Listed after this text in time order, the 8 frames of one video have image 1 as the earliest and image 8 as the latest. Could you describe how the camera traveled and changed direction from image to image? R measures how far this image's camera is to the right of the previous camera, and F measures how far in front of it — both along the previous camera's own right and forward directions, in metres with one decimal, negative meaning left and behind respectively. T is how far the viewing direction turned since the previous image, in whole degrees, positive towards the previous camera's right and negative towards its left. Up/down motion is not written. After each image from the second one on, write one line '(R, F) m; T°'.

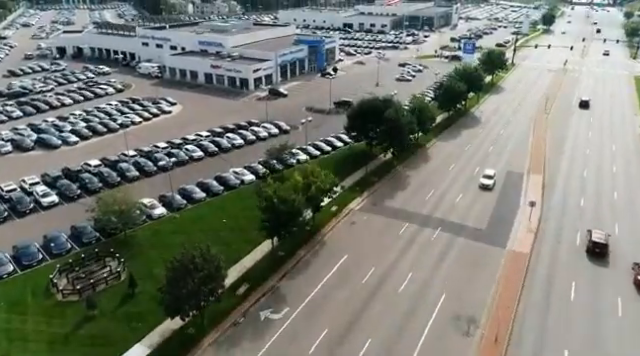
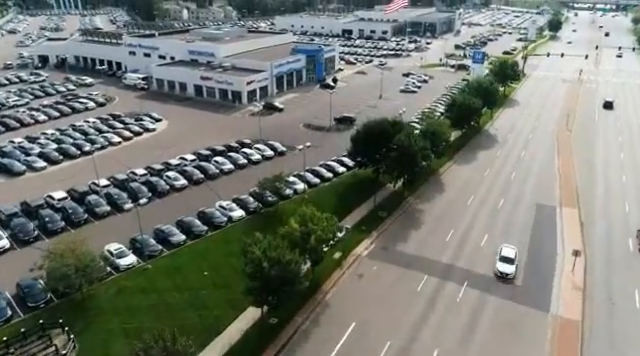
(-0.1, +5.9) m; 0°
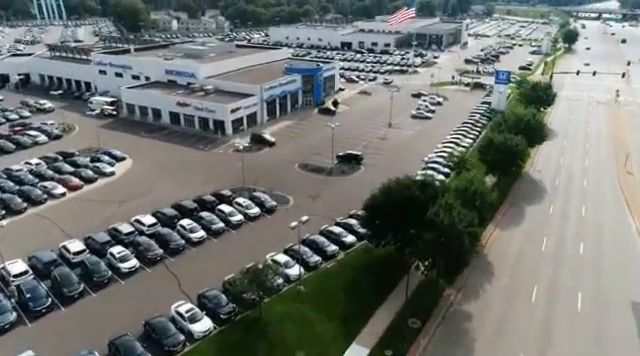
(-0.2, +11.4) m; 0°
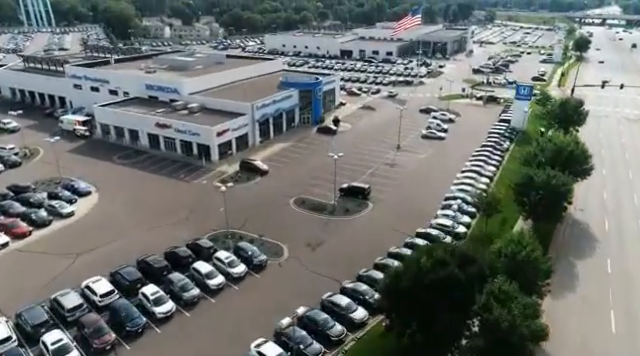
(-0.2, +7.5) m; 0°
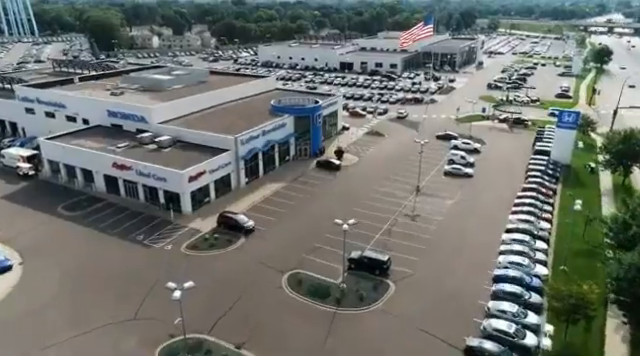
(-0.3, +11.0) m; 0°
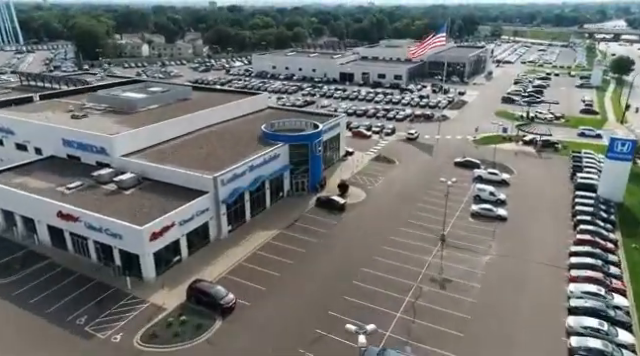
(-0.2, +8.9) m; 0°
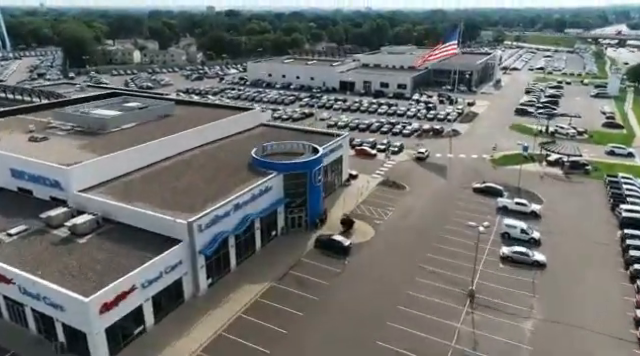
(-0.1, +6.9) m; 0°
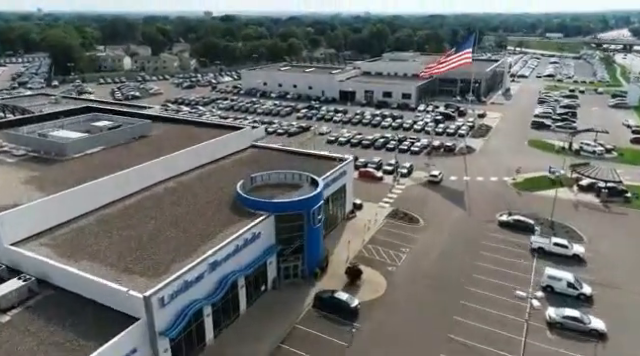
(-0.1, +7.0) m; 0°
